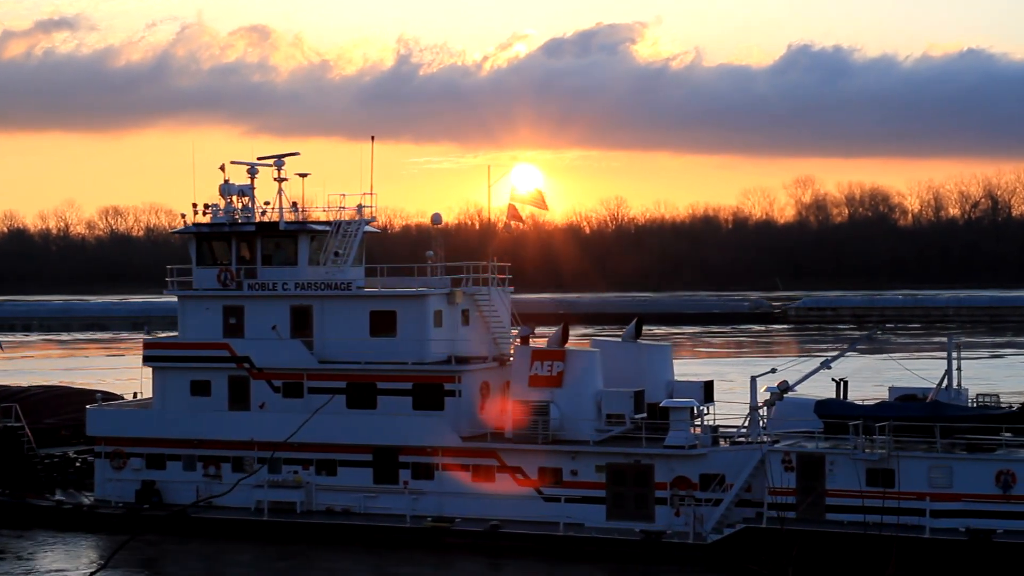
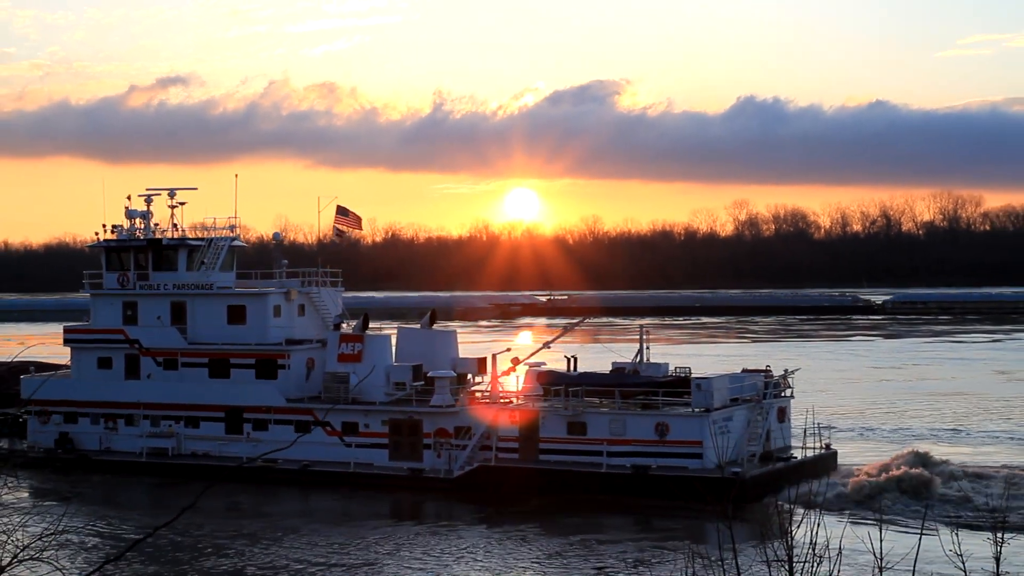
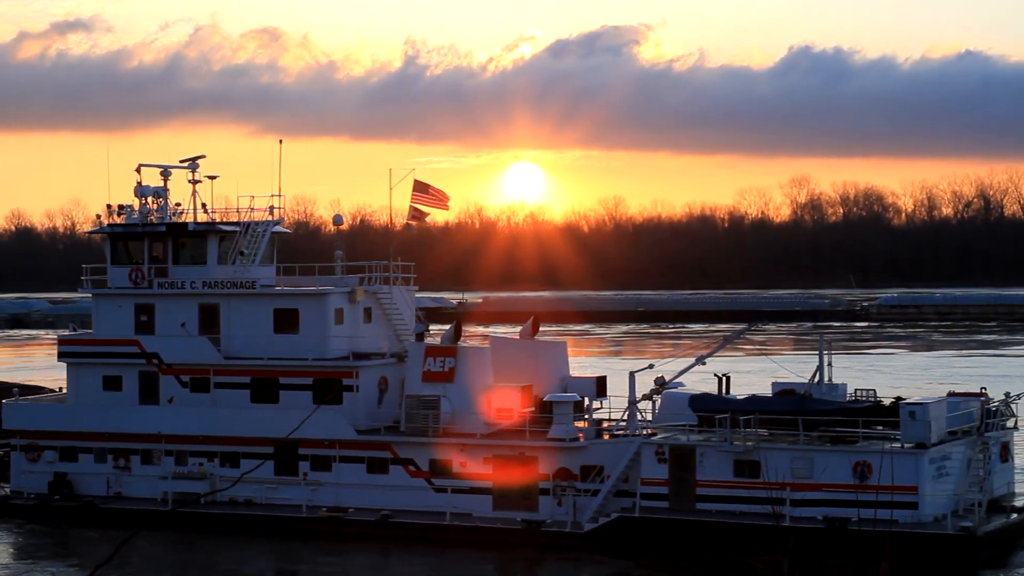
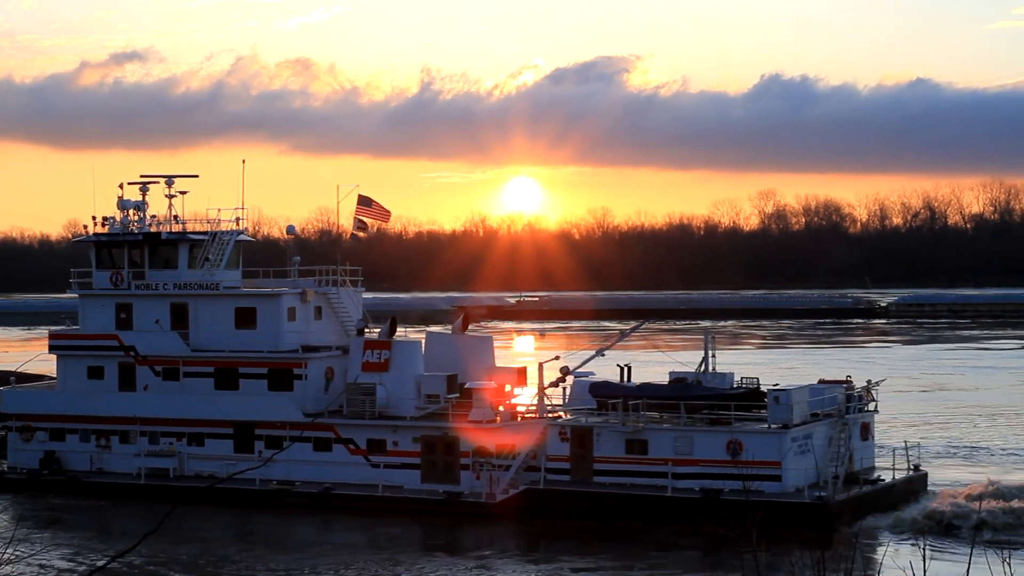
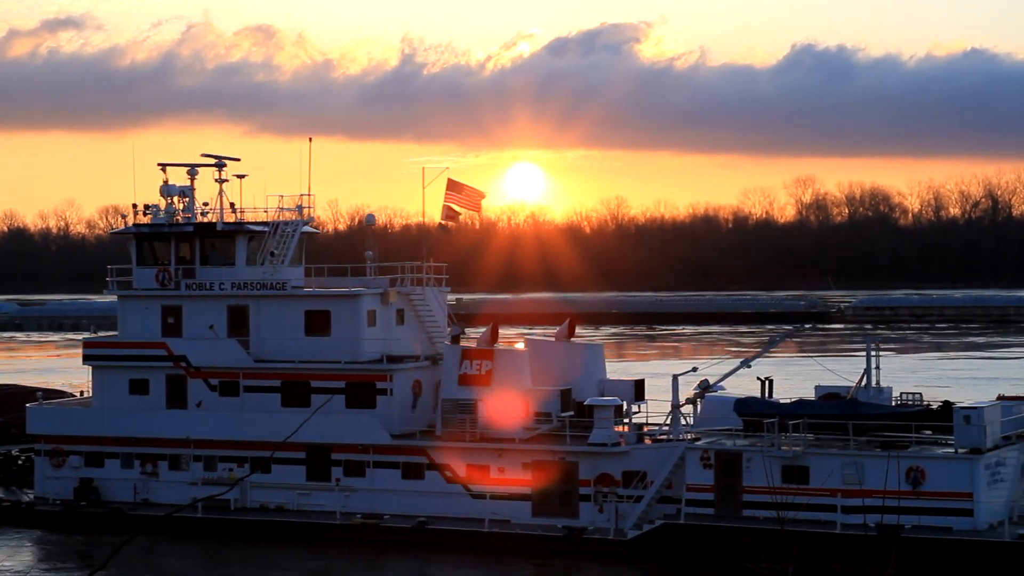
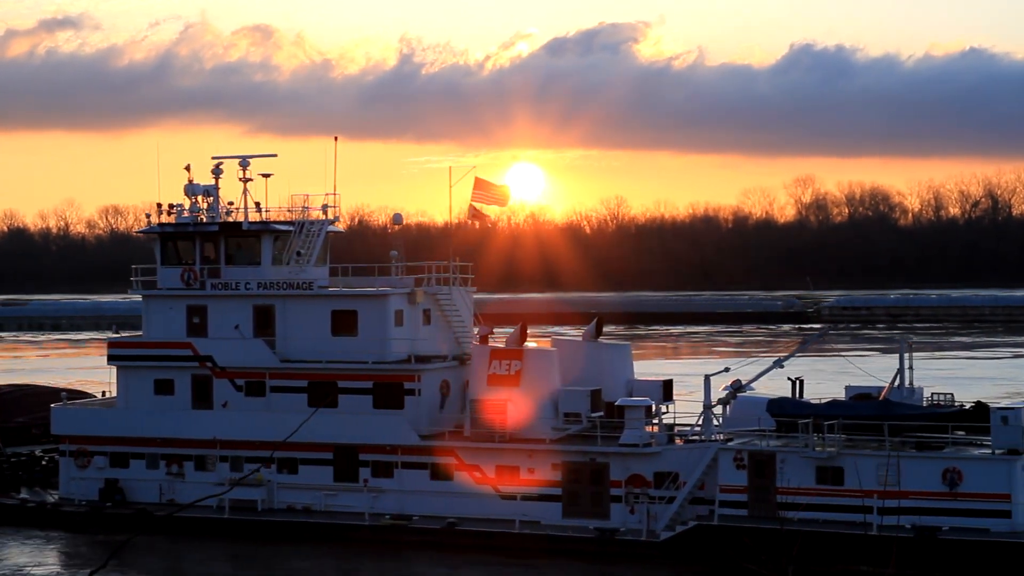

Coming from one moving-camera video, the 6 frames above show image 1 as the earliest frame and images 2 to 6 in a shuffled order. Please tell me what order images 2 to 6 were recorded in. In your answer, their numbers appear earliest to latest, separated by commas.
6, 5, 3, 4, 2
